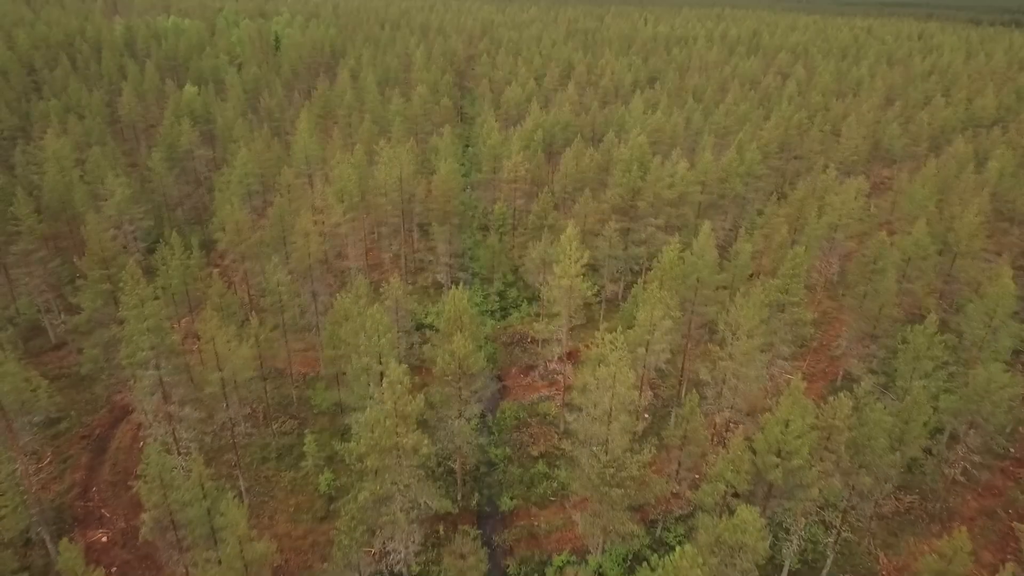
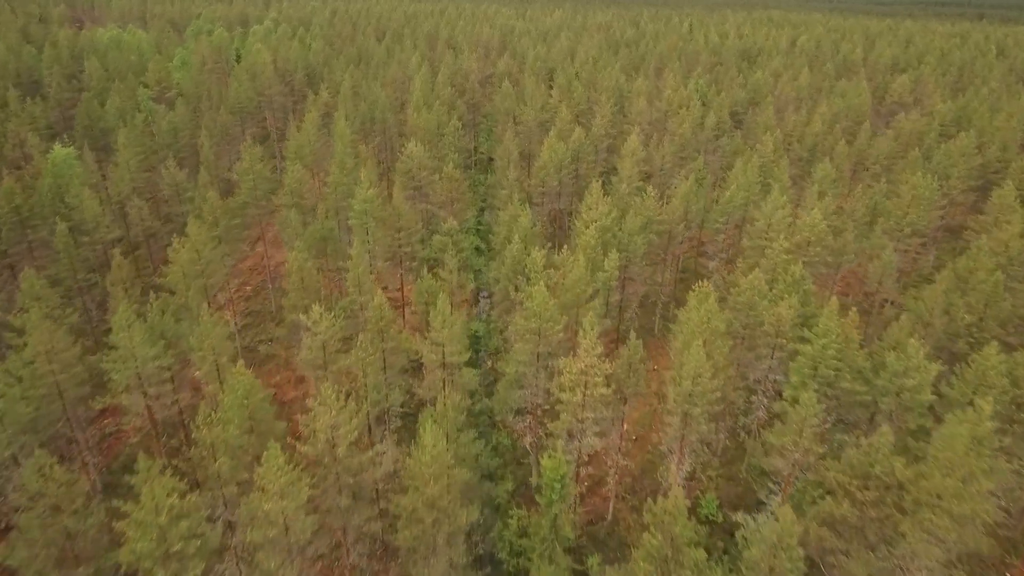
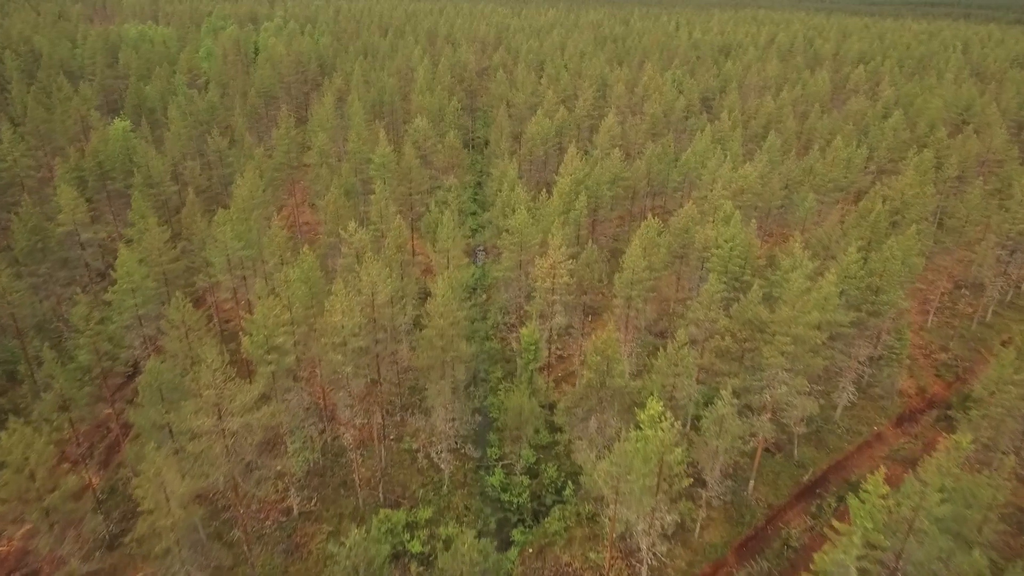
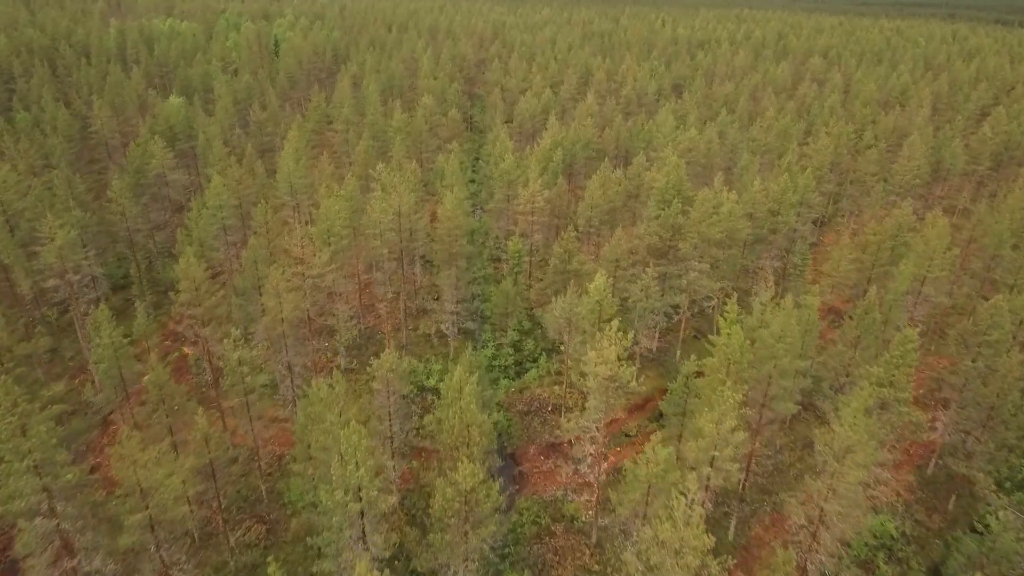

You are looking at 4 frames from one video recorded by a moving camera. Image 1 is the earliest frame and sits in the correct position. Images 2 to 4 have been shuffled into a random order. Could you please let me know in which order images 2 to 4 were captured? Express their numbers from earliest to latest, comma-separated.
4, 3, 2
